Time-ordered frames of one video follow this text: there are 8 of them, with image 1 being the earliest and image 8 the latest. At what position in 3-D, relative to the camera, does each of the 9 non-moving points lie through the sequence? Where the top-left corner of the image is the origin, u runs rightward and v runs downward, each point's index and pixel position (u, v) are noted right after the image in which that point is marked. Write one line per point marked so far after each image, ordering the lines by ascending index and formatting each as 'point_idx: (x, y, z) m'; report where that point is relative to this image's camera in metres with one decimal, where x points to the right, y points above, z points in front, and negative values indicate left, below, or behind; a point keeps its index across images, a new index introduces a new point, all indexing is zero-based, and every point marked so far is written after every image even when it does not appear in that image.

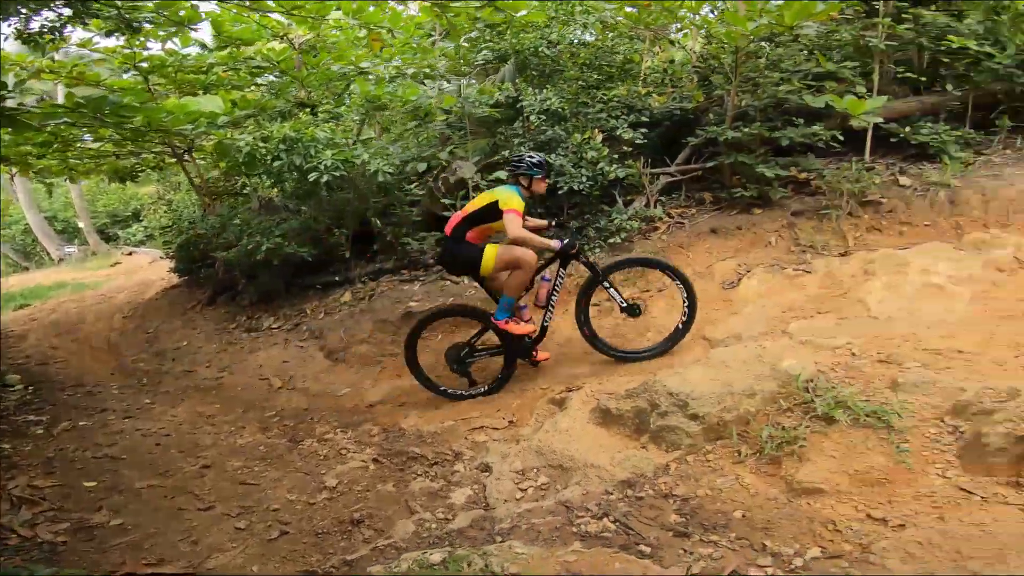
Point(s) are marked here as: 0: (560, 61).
0: (+0.9, +3.4, +7.2) m
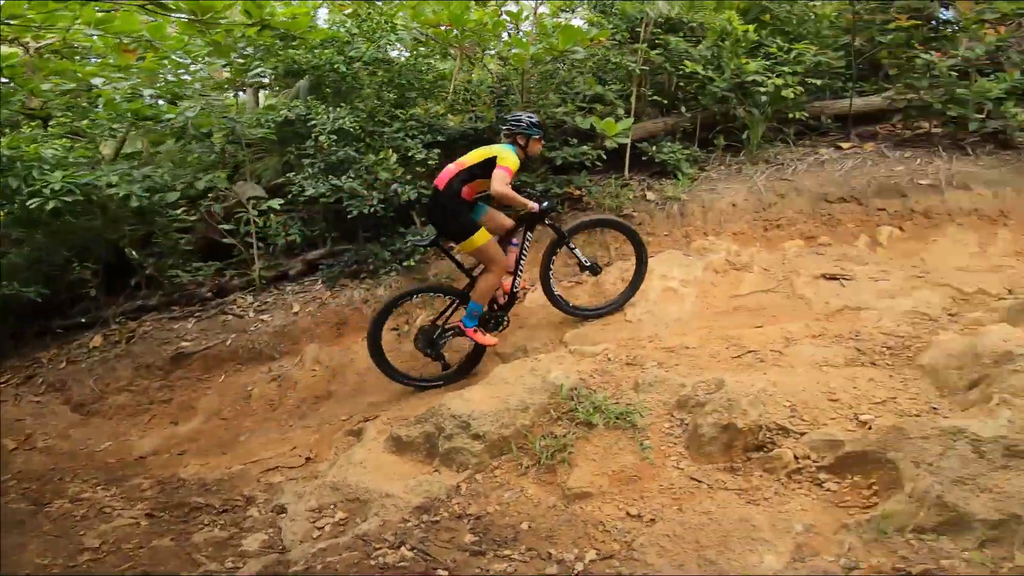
0: (-2.2, +3.0, +7.2) m
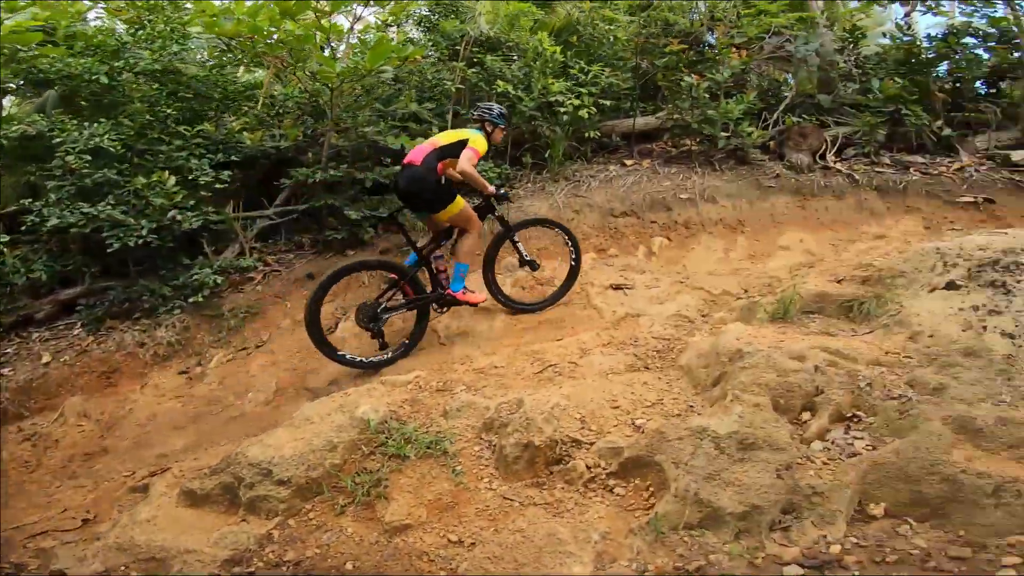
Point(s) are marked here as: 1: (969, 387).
0: (-4.8, +2.4, +6.2) m
1: (+2.3, -0.6, +2.7) m
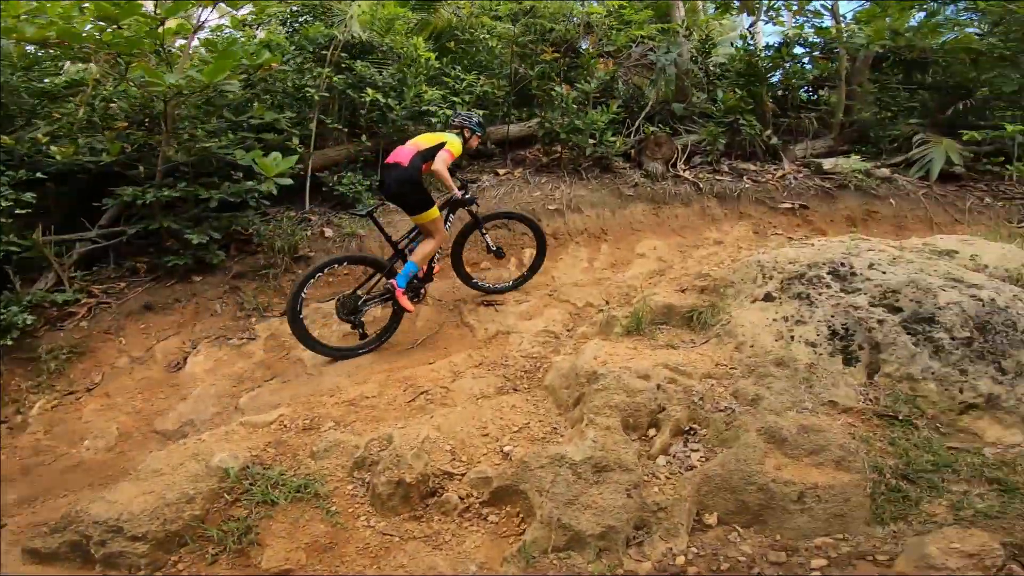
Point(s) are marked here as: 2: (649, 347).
0: (-6.3, +1.9, +5.0) m
1: (+1.5, -0.6, +2.9) m
2: (+0.9, -0.4, +3.5) m
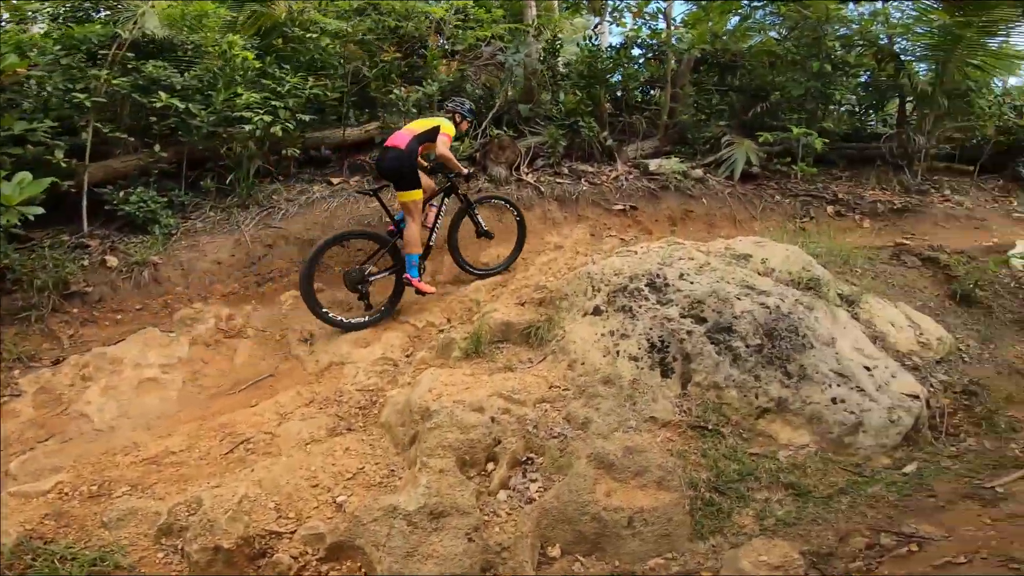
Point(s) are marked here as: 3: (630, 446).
0: (-7.7, +1.2, +3.0) m
1: (+0.5, -0.7, +2.8) m
2: (-0.2, -0.5, +3.3) m
3: (+0.6, -0.8, +2.7) m
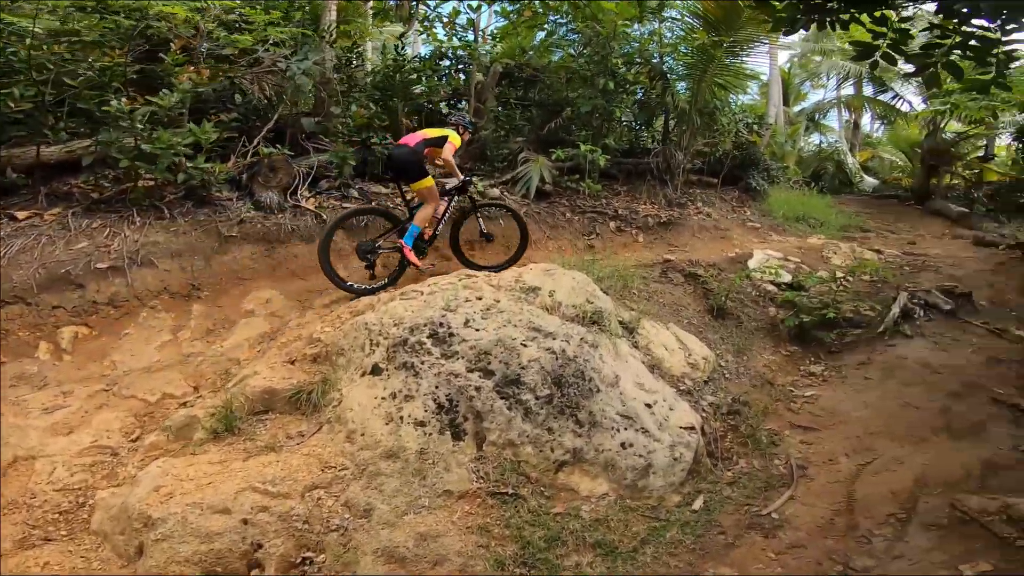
0: (-8.5, +0.2, -0.2) m
1: (-0.6, -1.0, +2.4) m
2: (-1.4, -0.9, +2.6) m
3: (-0.4, -1.1, +2.3) m
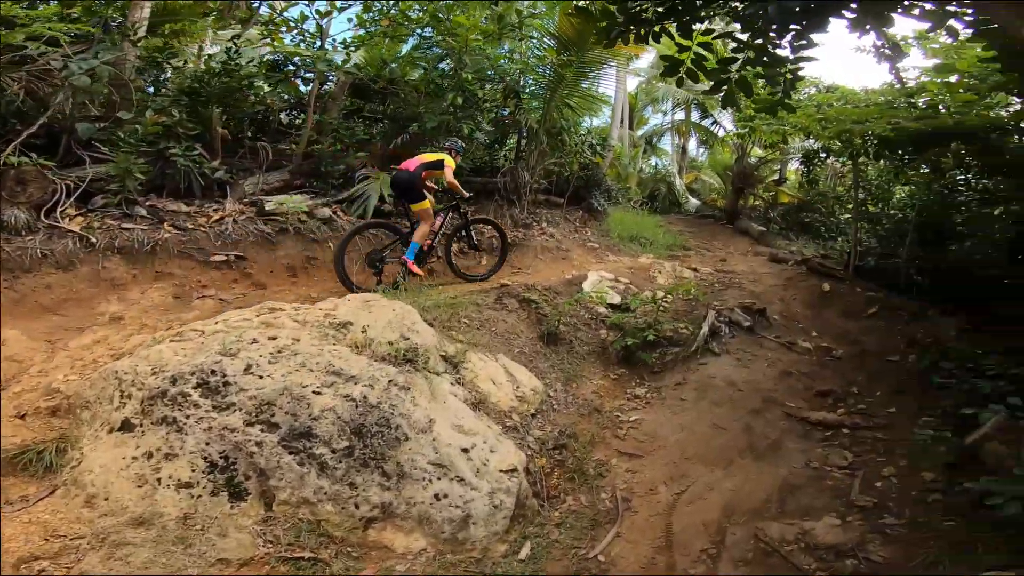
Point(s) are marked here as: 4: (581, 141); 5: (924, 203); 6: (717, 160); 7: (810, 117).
0: (-8.5, -0.2, -2.5) m
1: (-1.3, -1.2, +1.9) m
2: (-2.1, -1.1, +1.9) m
3: (-1.1, -1.2, +1.8) m
4: (+1.1, +2.4, +8.3) m
5: (+4.3, +0.9, +5.4) m
6: (+4.2, +2.6, +10.4) m
7: (+3.0, +1.8, +5.3) m
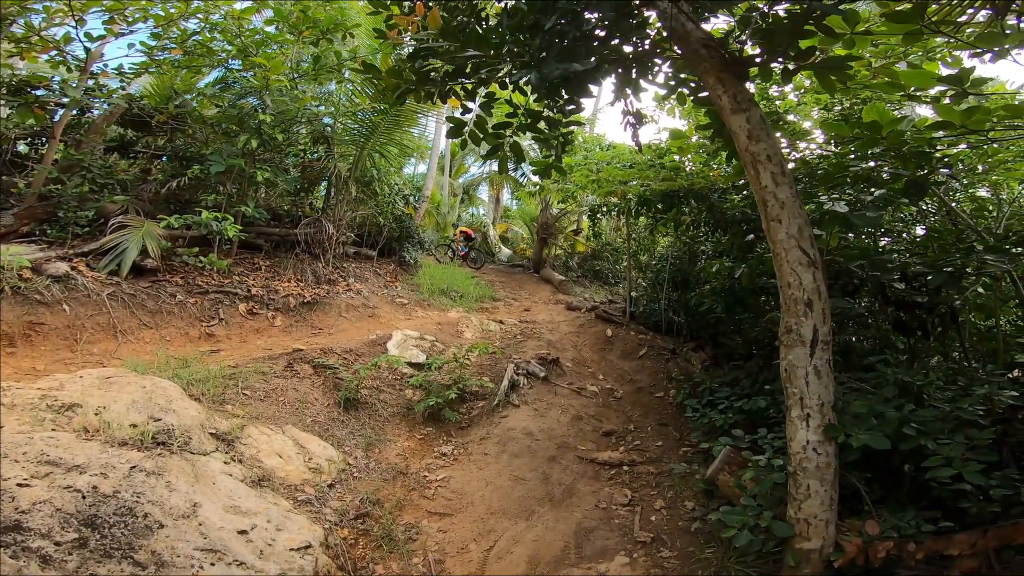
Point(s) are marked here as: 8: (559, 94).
0: (-7.4, -0.3, -5.2) m
1: (-1.9, -1.4, +1.1) m
2: (-2.7, -1.4, +0.9) m
3: (-1.7, -1.5, +1.1) m
4: (-1.9, +1.6, +8.2) m
5: (+2.2, +0.5, +6.4) m
6: (+0.4, +1.7, +11.3) m
7: (+0.9, +1.3, +5.9) m
8: (+0.3, +1.2, +3.1) m
